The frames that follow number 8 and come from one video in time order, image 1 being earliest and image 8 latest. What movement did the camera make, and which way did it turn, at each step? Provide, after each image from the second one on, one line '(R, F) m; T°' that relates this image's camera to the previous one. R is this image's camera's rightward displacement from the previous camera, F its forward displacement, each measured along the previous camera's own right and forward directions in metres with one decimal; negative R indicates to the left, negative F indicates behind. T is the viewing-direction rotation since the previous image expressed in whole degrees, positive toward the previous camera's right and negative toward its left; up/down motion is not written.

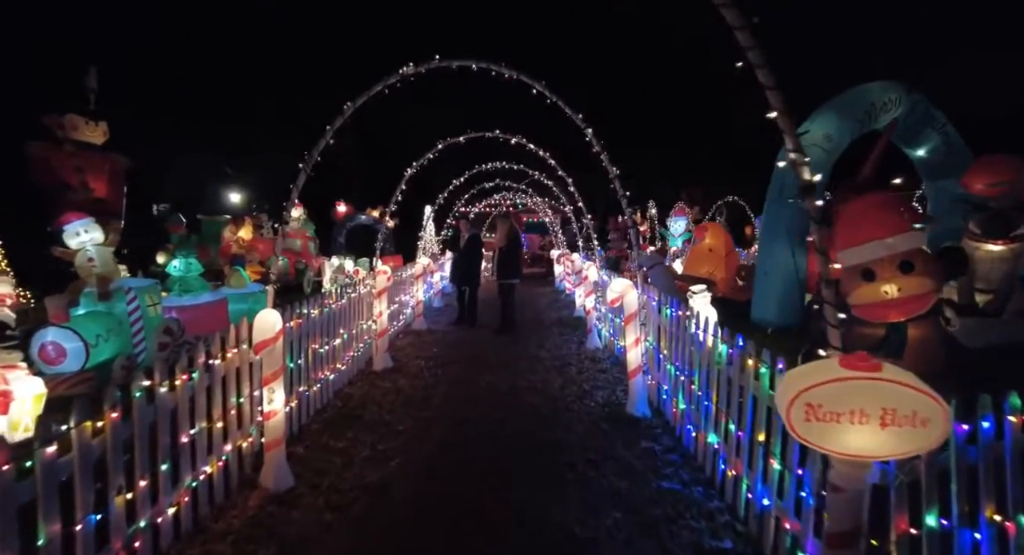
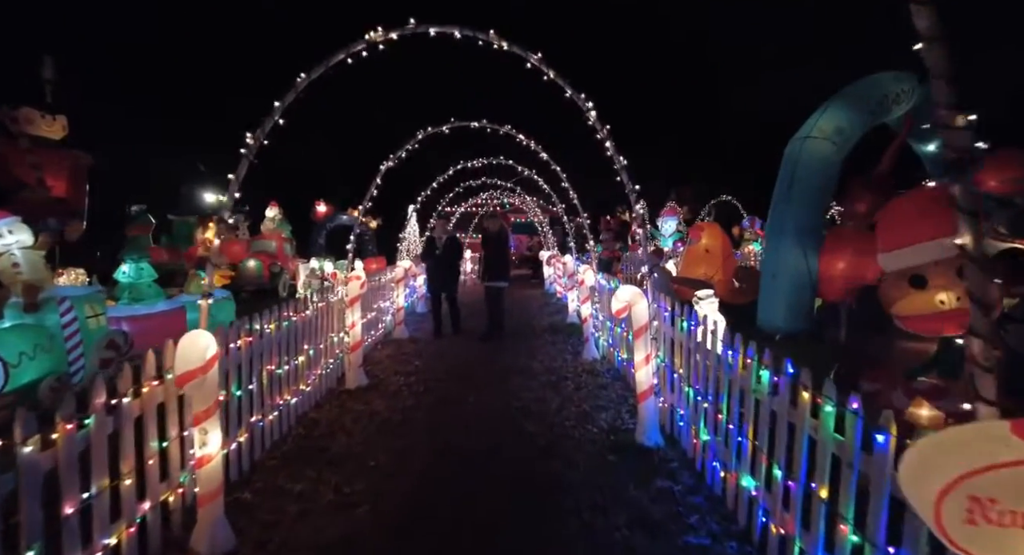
(0.0, +0.7) m; +2°
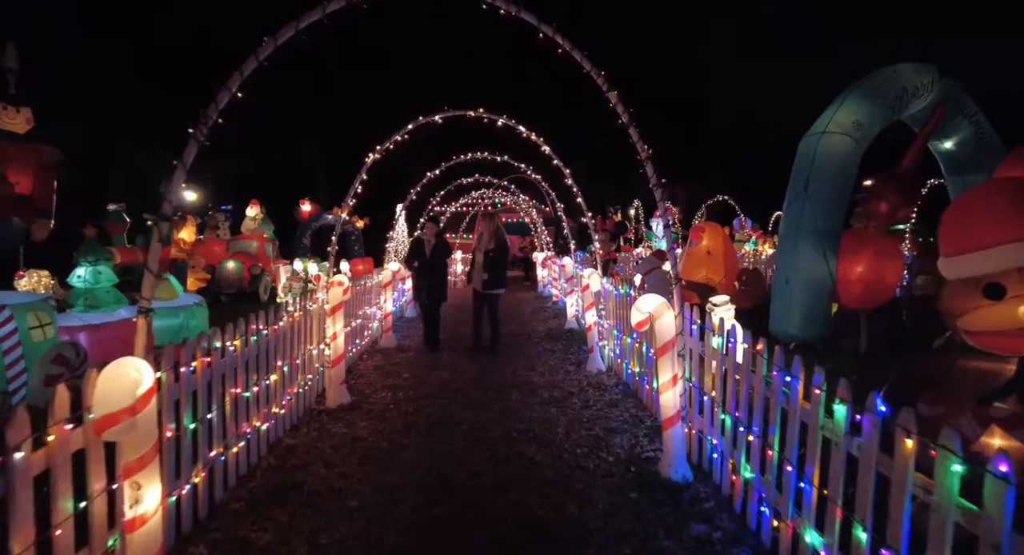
(-0.1, +0.6) m; +1°
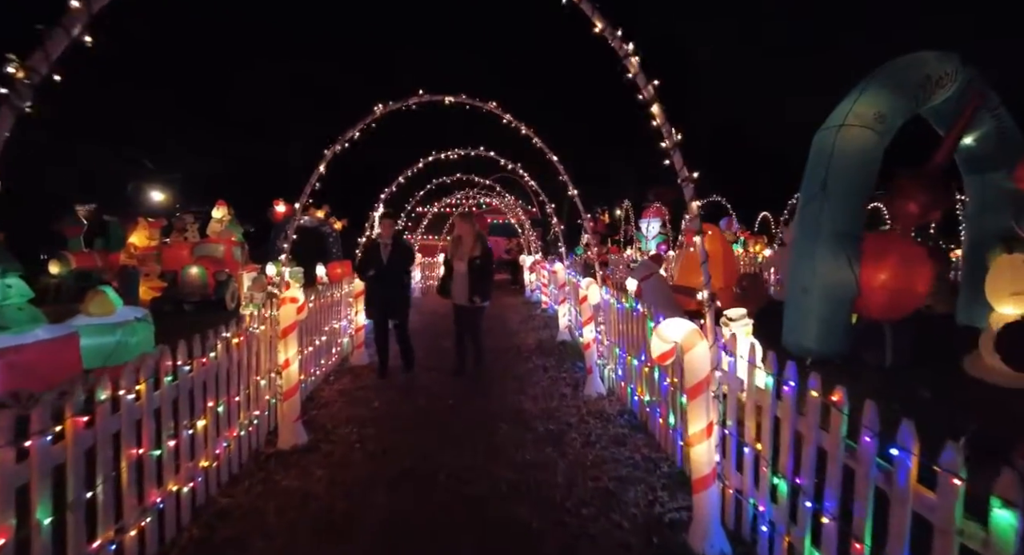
(0.0, +0.9) m; +2°
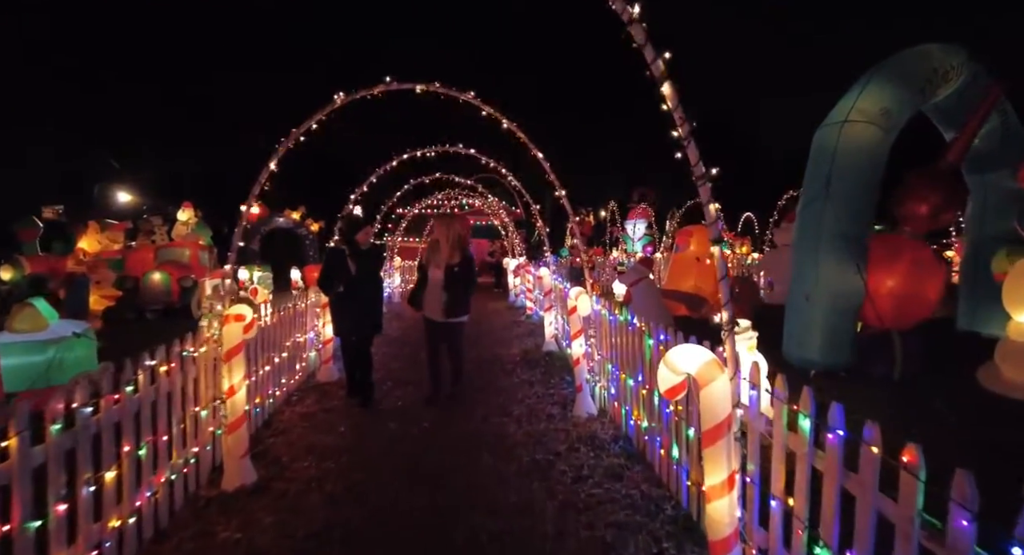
(0.0, +0.6) m; +2°
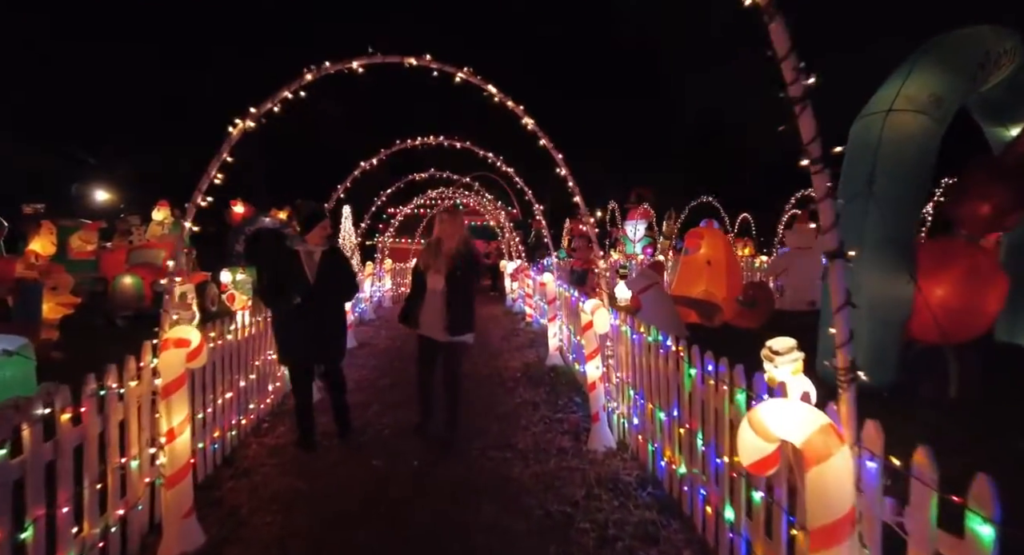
(-0.1, +0.8) m; +1°
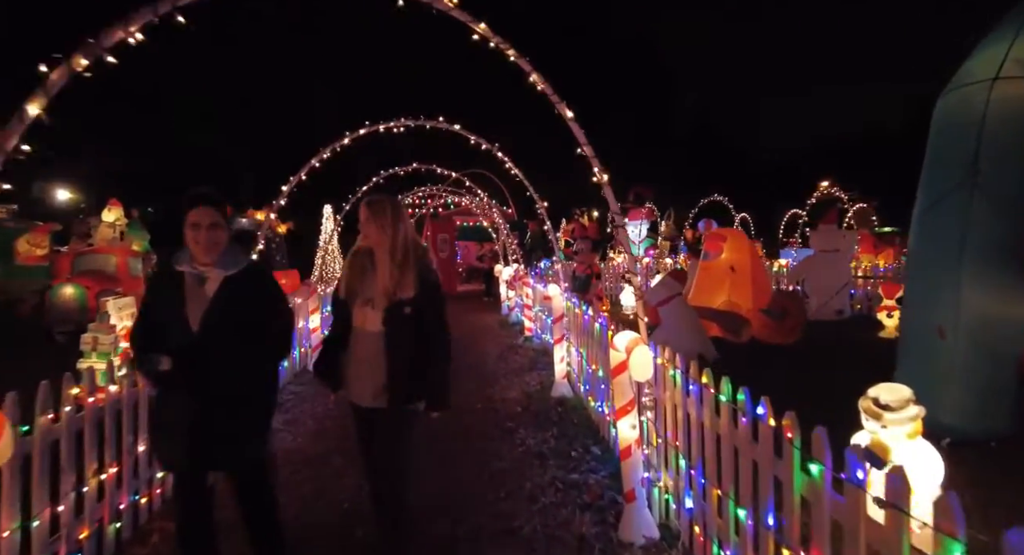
(-0.1, +1.4) m; +1°
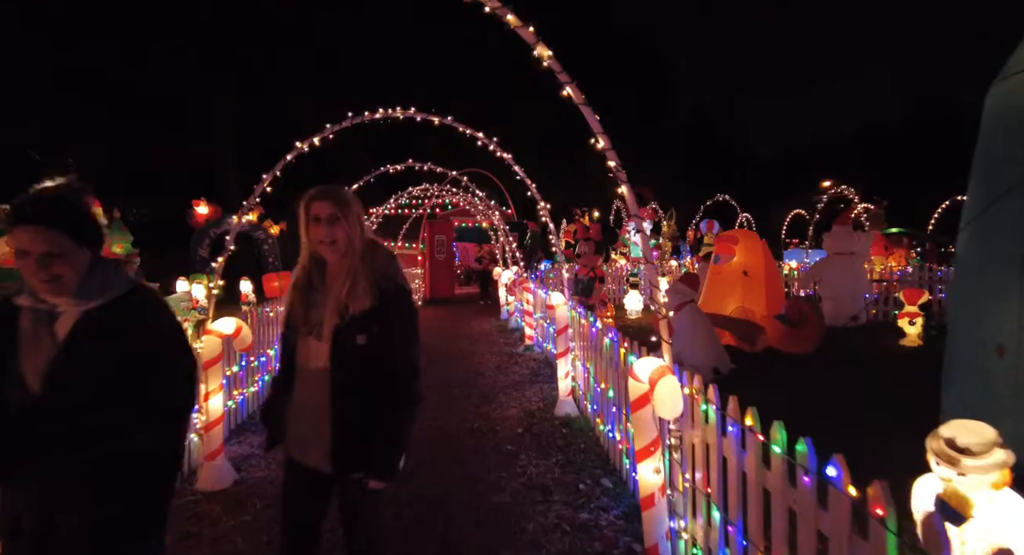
(0.0, +0.6) m; 0°
